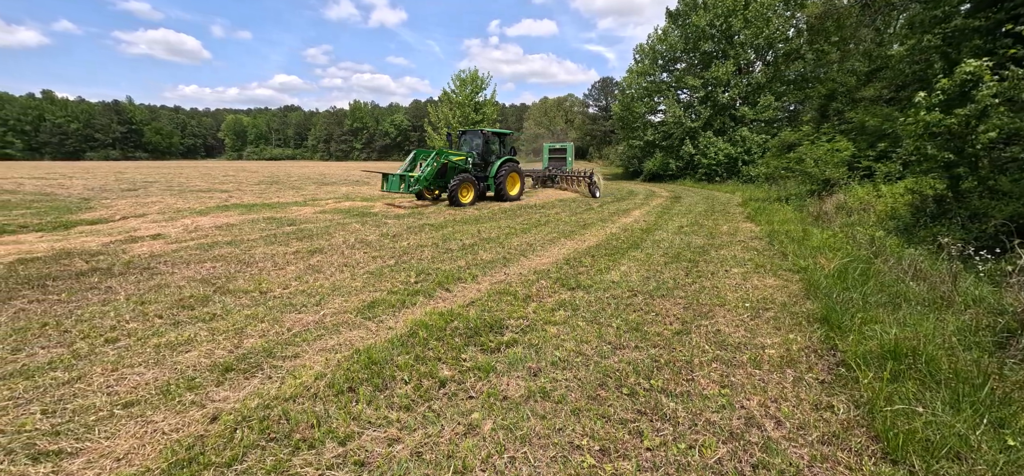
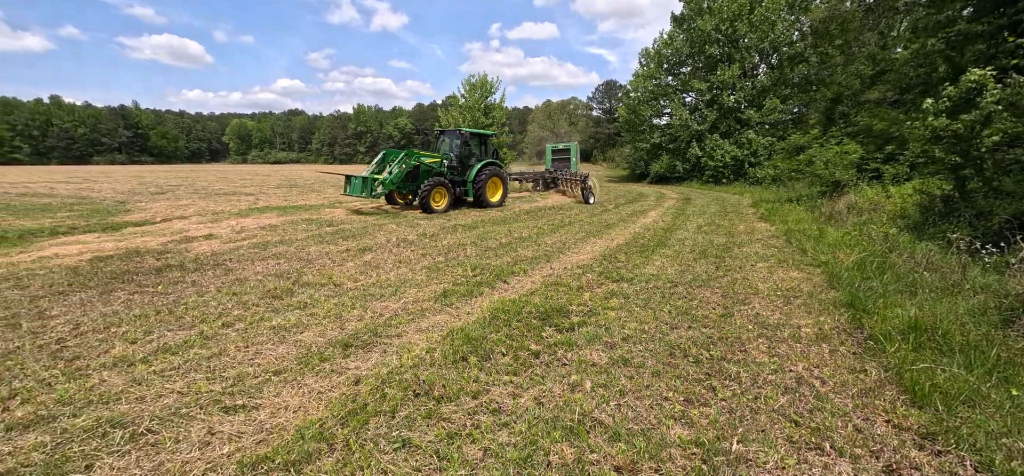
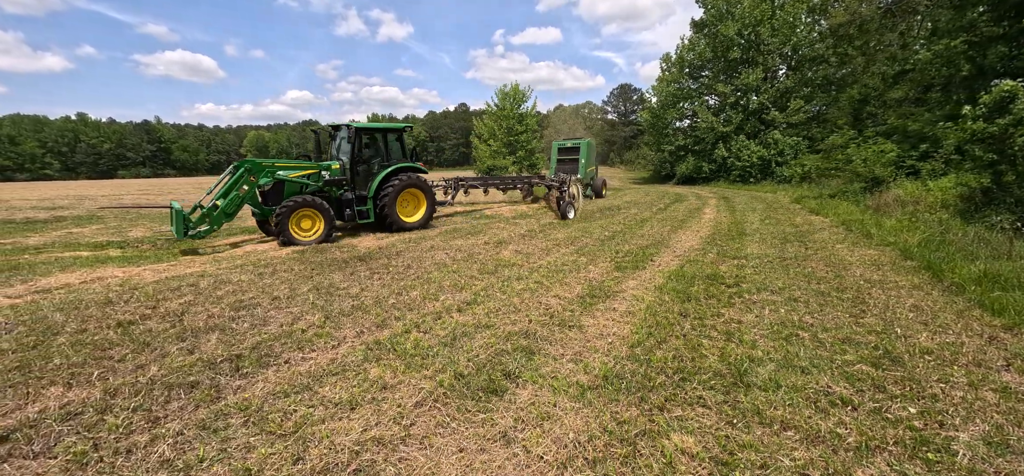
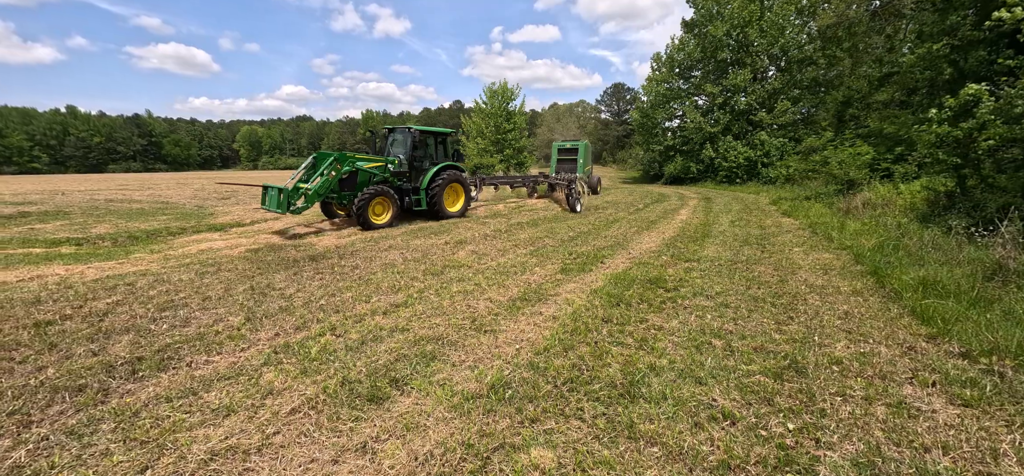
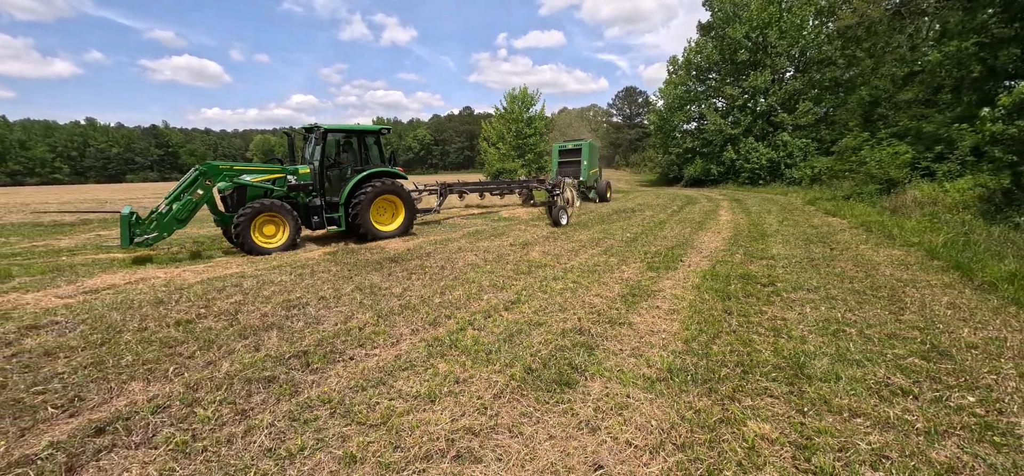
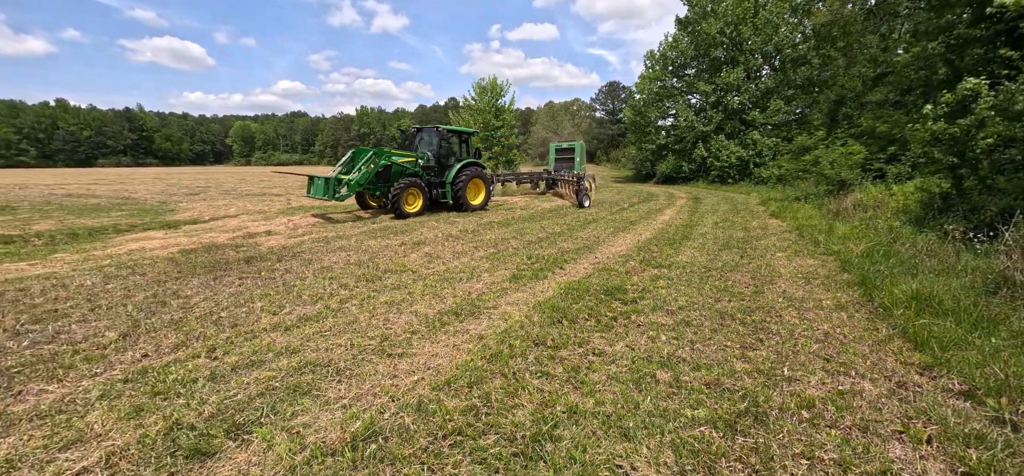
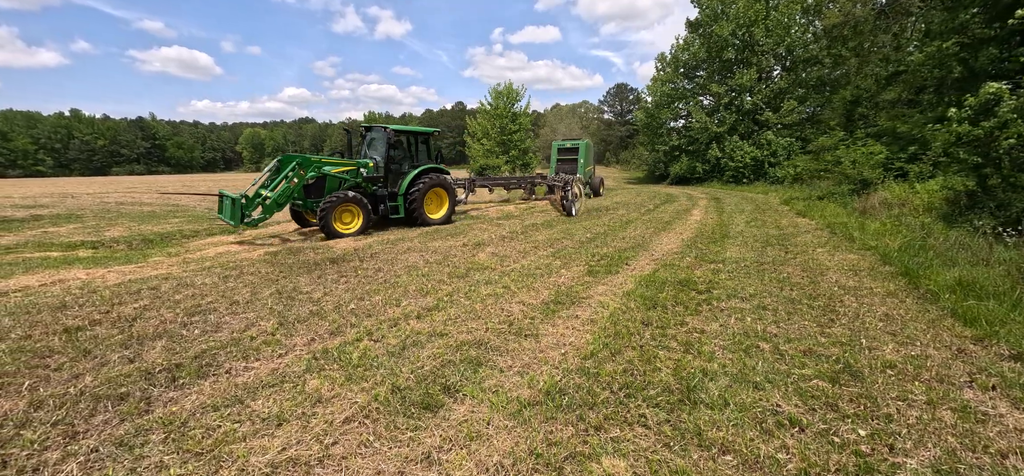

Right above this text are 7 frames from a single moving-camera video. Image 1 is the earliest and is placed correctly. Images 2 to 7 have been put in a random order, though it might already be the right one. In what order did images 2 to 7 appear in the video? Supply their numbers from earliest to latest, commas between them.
2, 6, 4, 7, 3, 5
